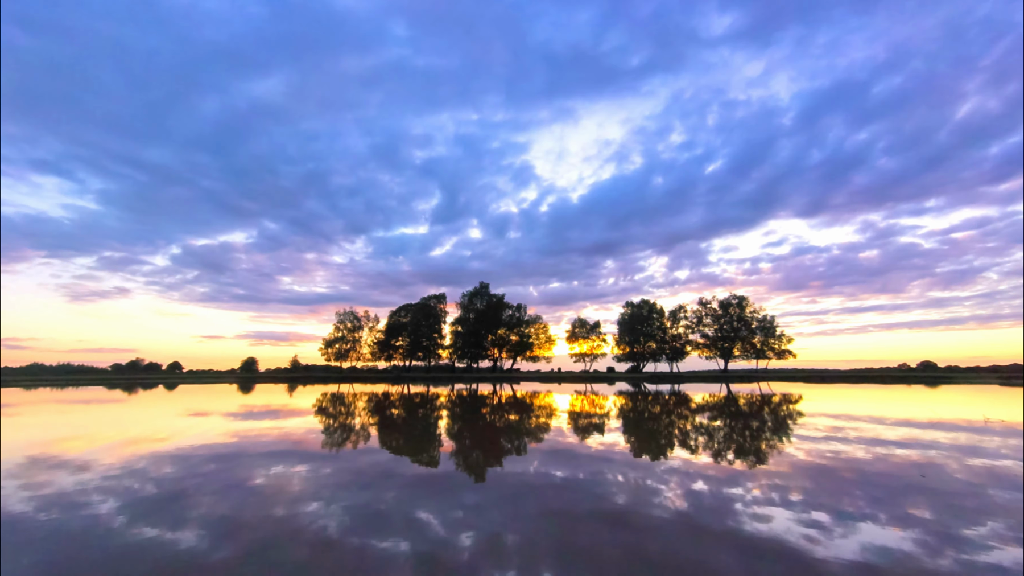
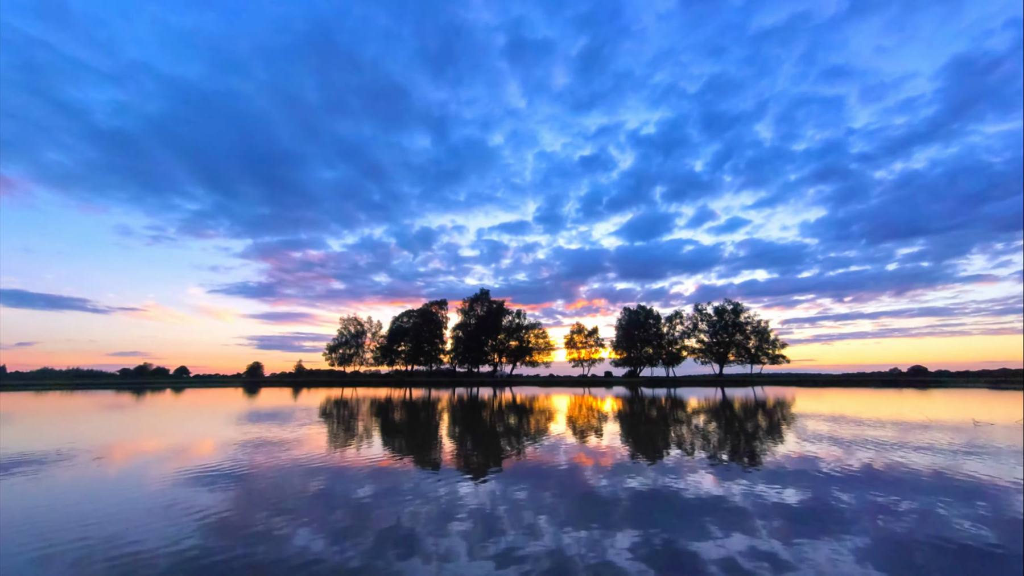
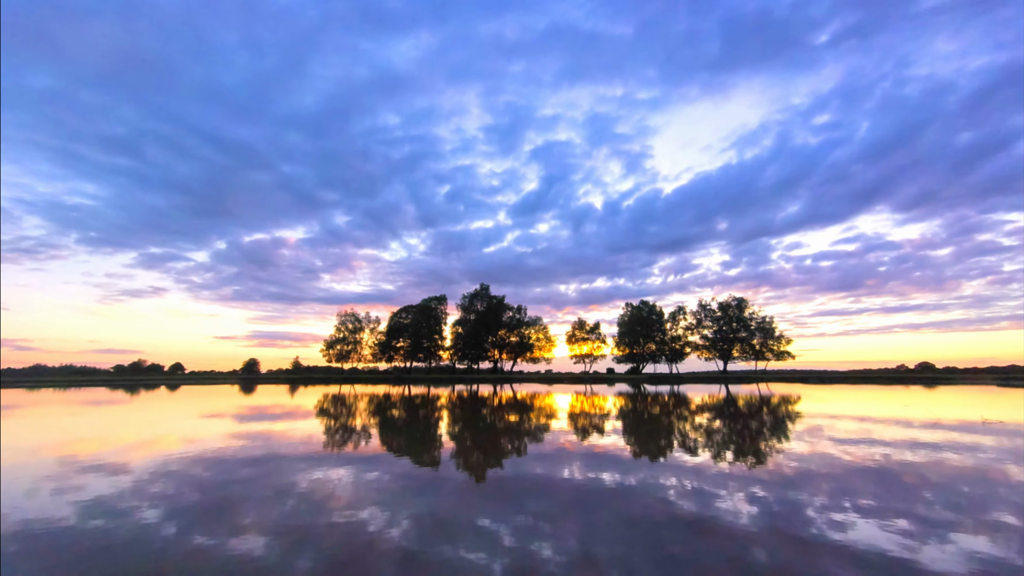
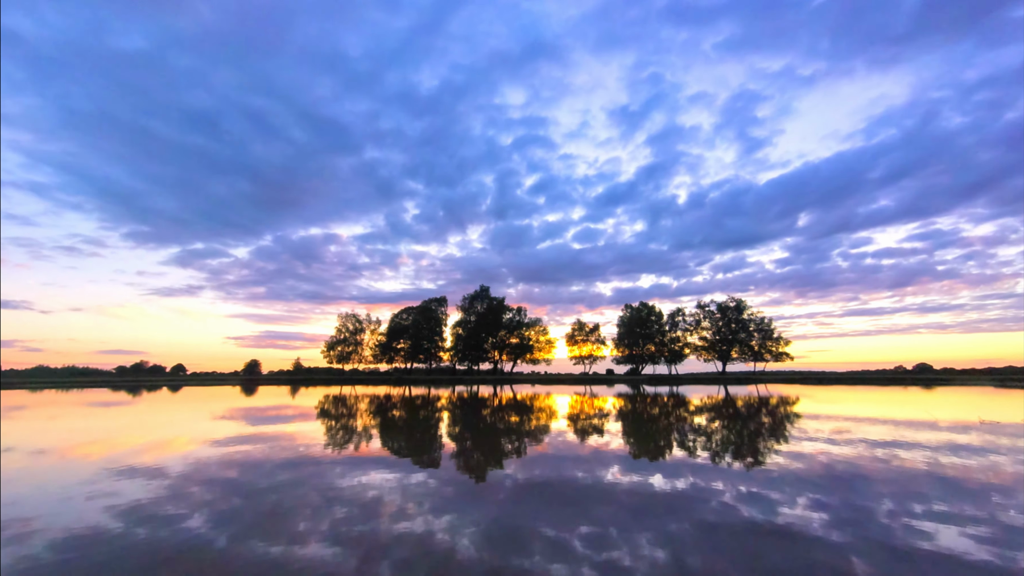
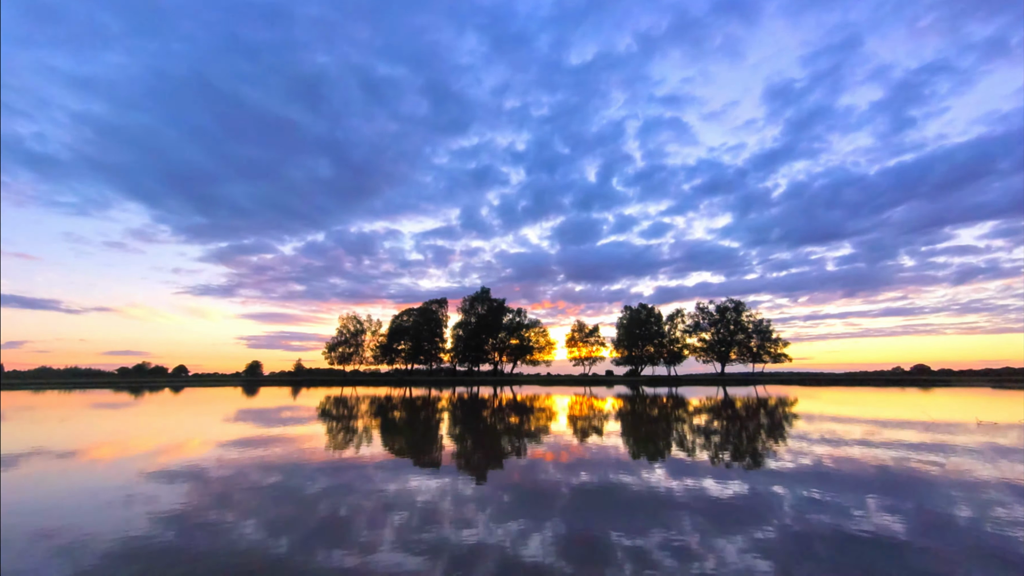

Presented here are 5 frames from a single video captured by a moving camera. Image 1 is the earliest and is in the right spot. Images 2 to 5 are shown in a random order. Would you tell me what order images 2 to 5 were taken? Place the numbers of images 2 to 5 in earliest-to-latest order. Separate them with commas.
3, 4, 5, 2
